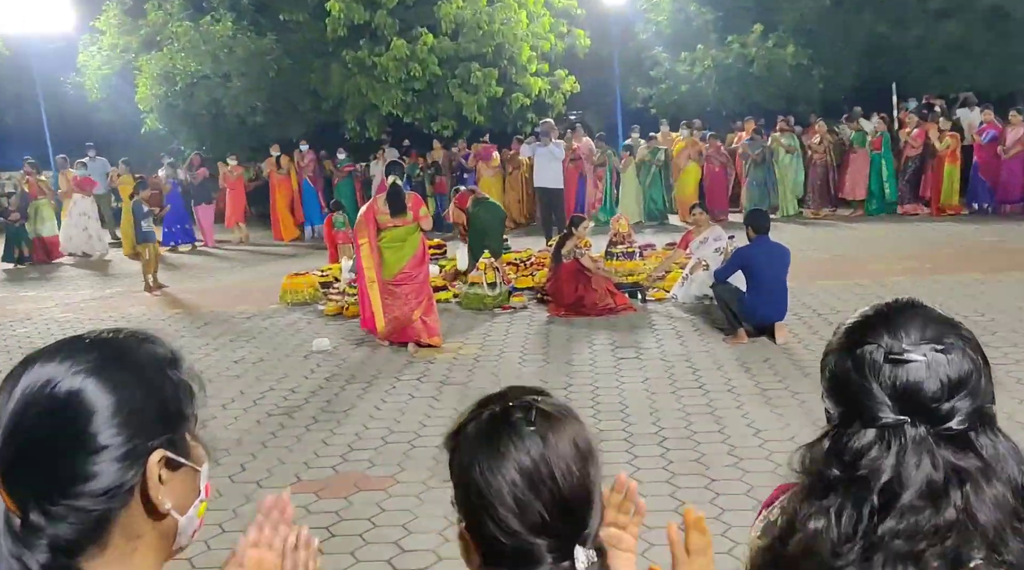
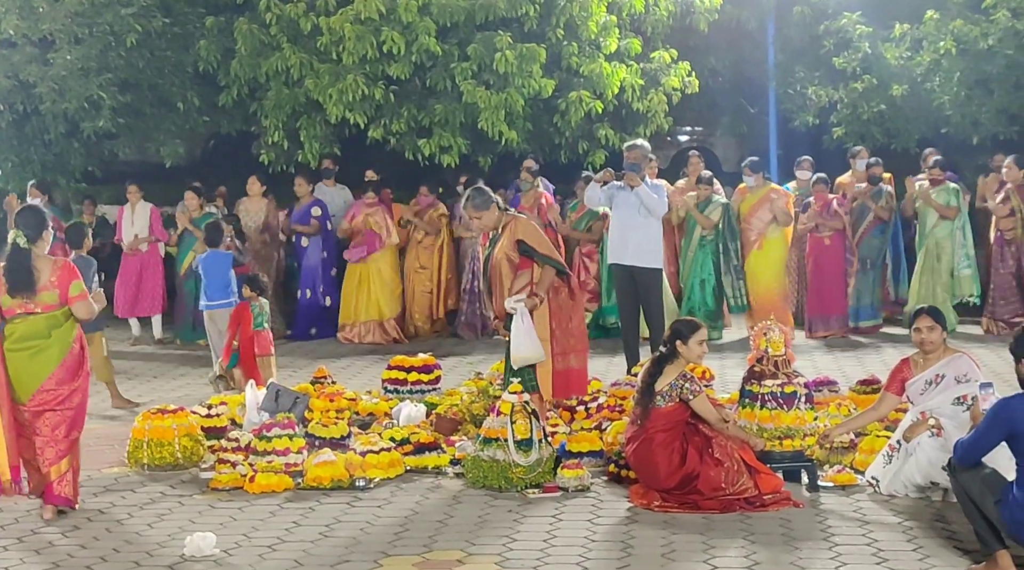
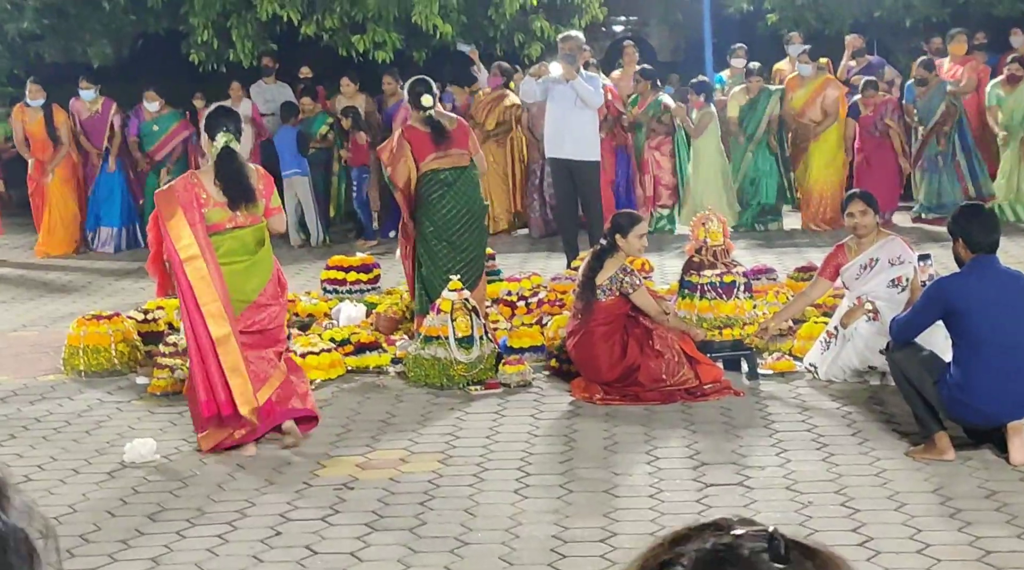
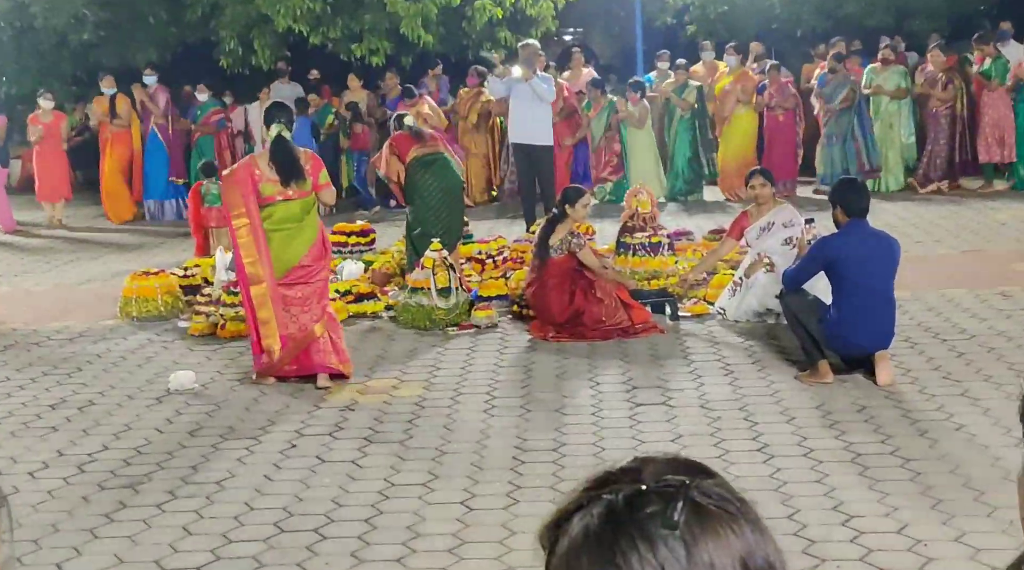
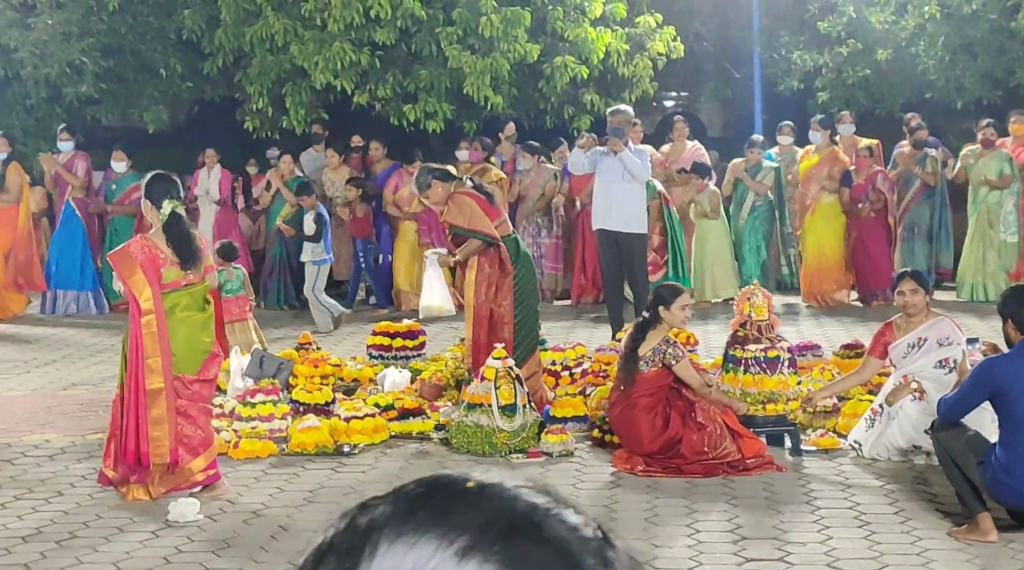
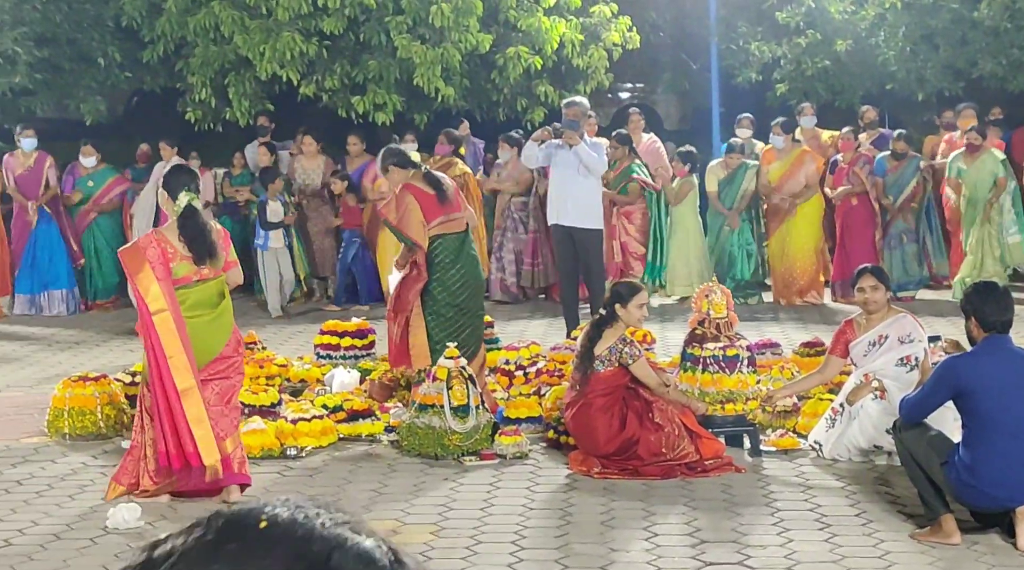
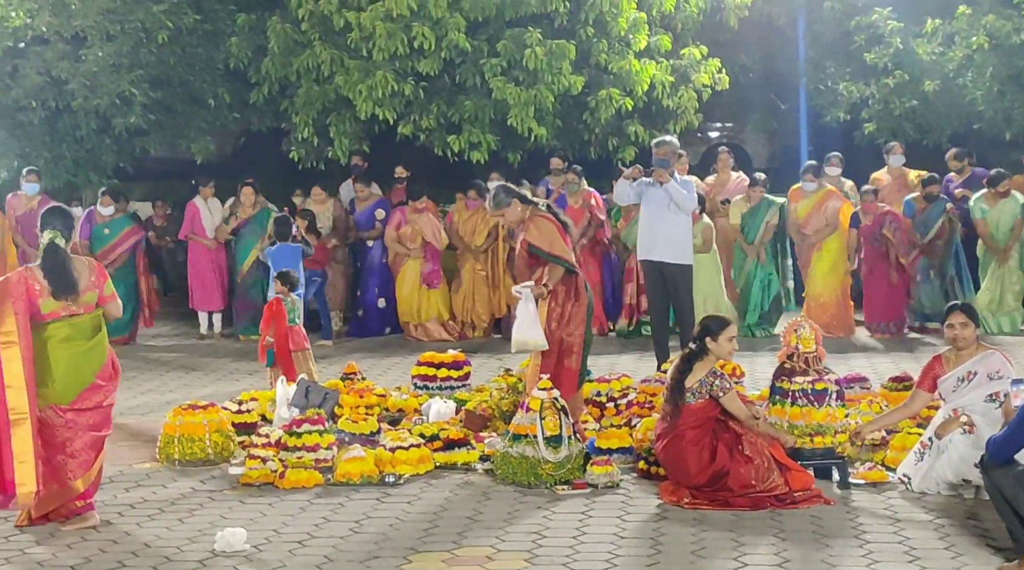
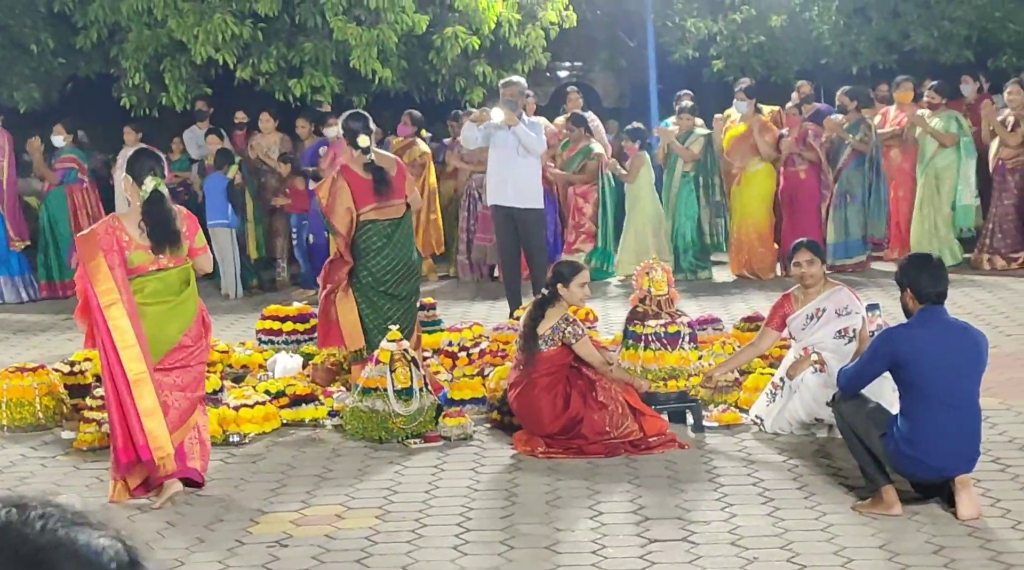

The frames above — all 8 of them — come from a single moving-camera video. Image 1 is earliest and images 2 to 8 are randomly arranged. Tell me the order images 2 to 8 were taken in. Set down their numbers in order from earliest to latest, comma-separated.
4, 3, 8, 6, 5, 7, 2
